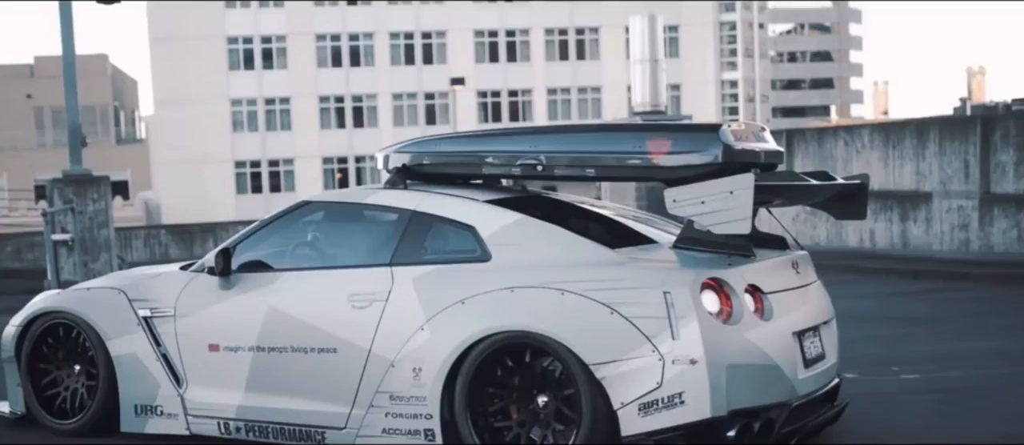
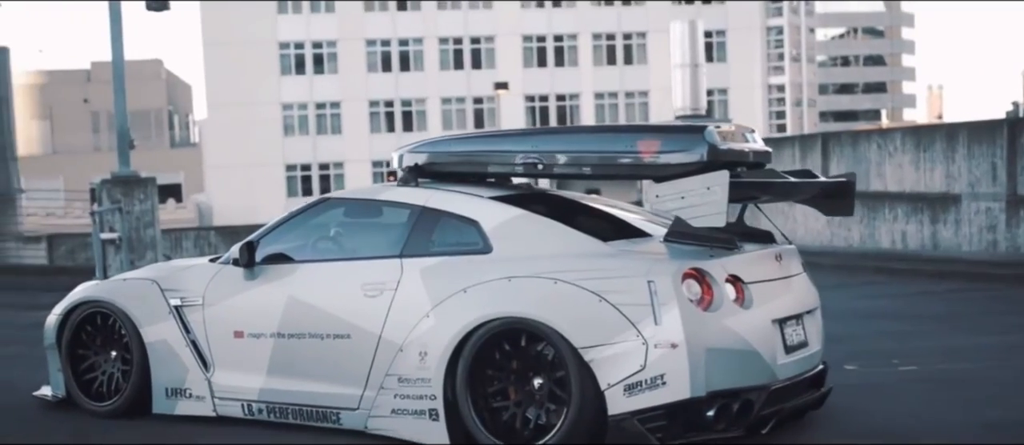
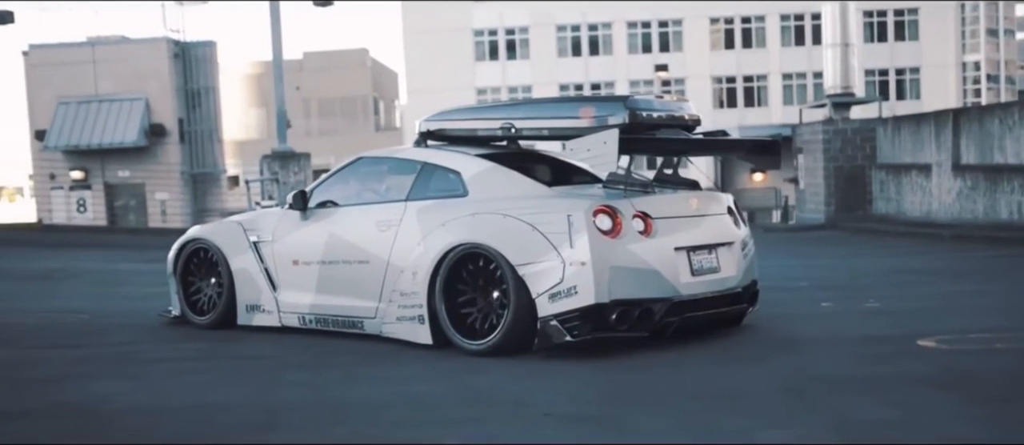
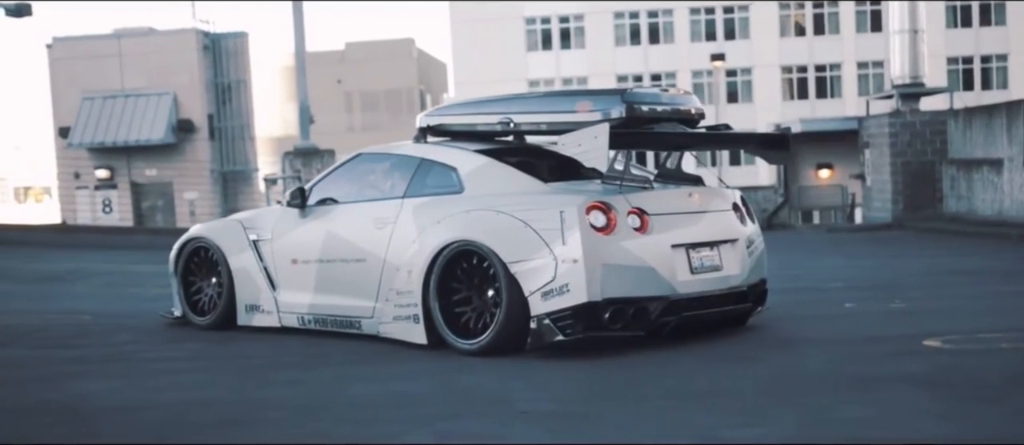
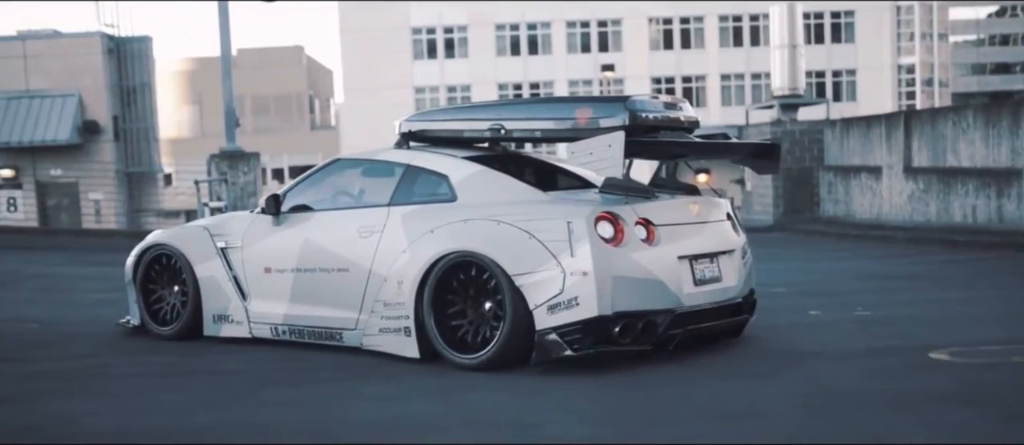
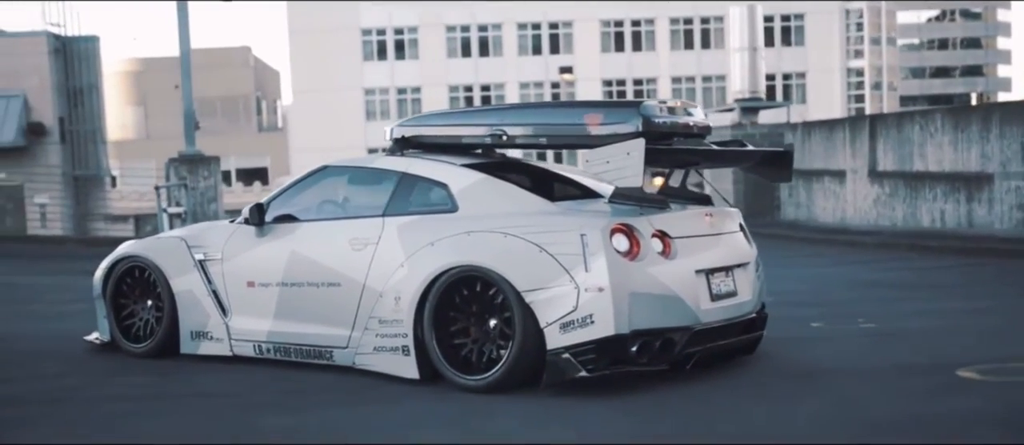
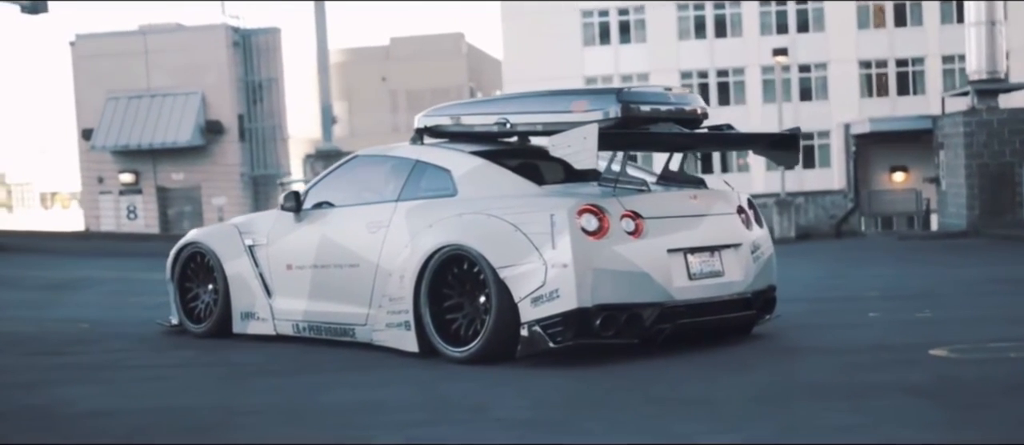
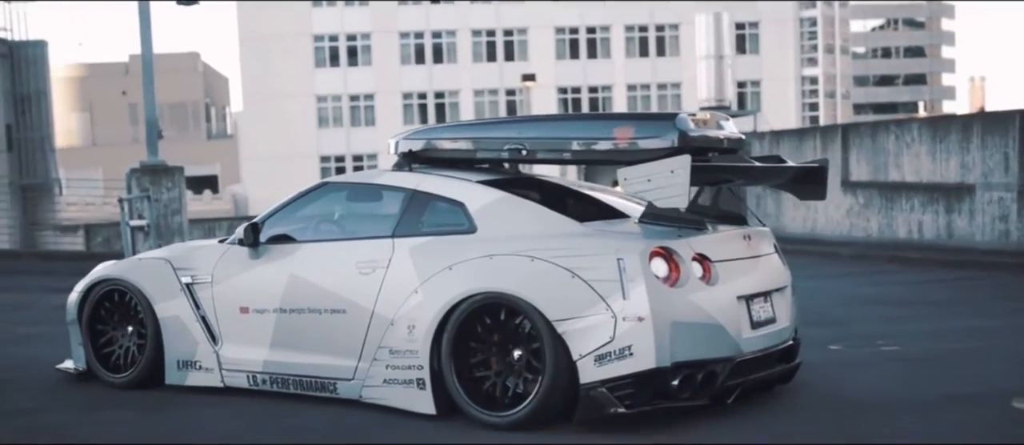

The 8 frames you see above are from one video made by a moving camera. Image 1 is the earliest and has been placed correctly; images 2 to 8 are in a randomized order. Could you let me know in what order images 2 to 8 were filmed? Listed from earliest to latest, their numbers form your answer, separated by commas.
2, 8, 6, 5, 3, 4, 7
